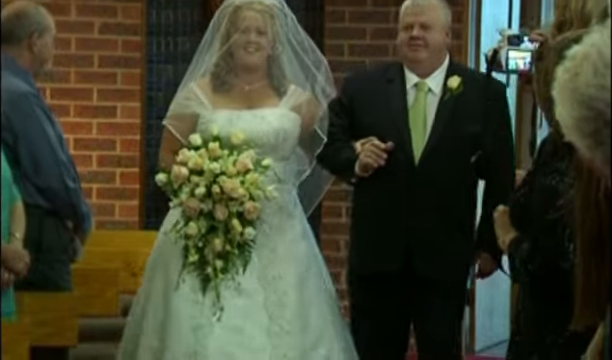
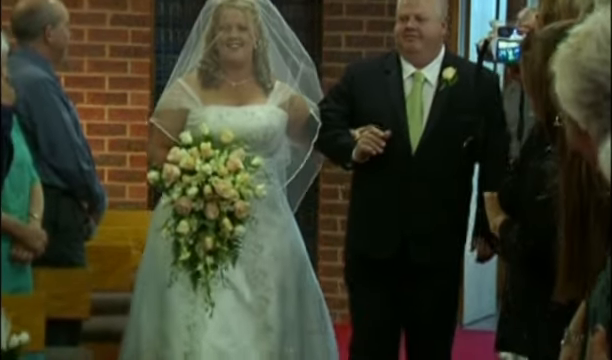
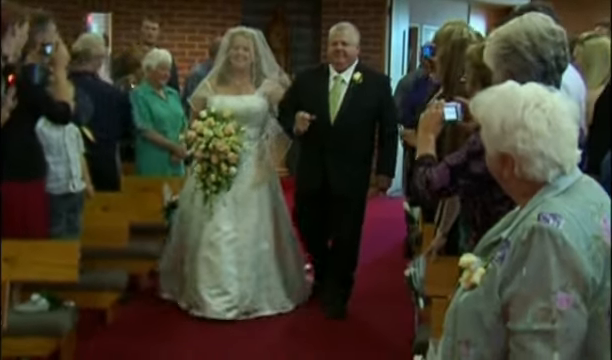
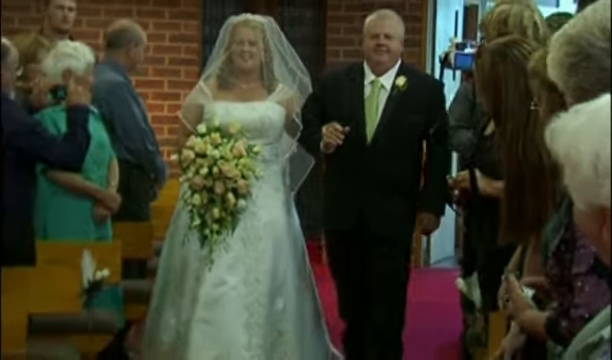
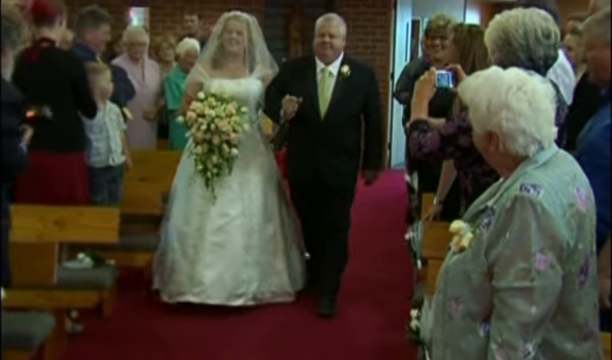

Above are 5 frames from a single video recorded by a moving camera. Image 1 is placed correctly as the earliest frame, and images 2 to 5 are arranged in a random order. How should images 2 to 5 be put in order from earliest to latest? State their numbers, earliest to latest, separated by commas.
2, 4, 3, 5
